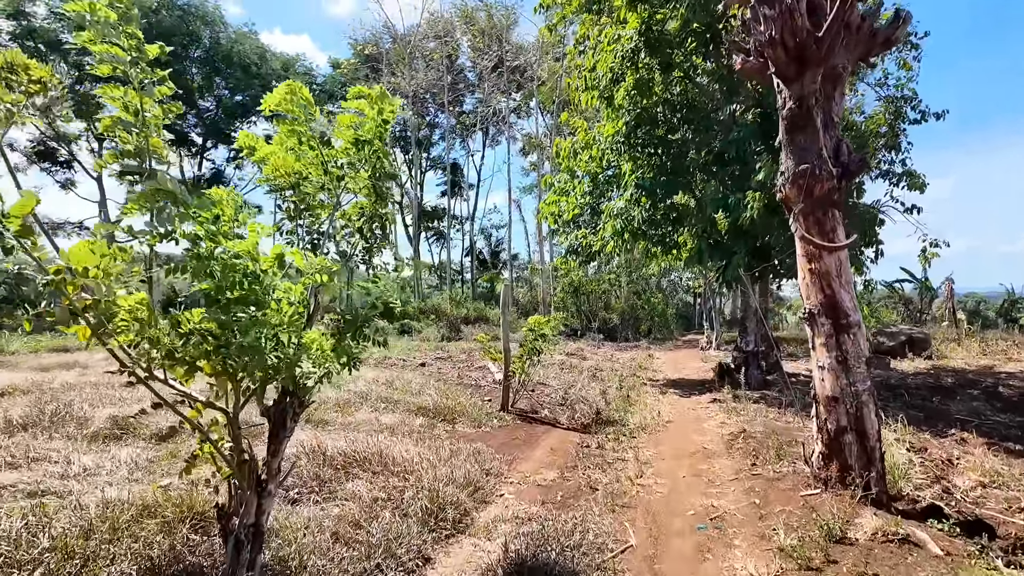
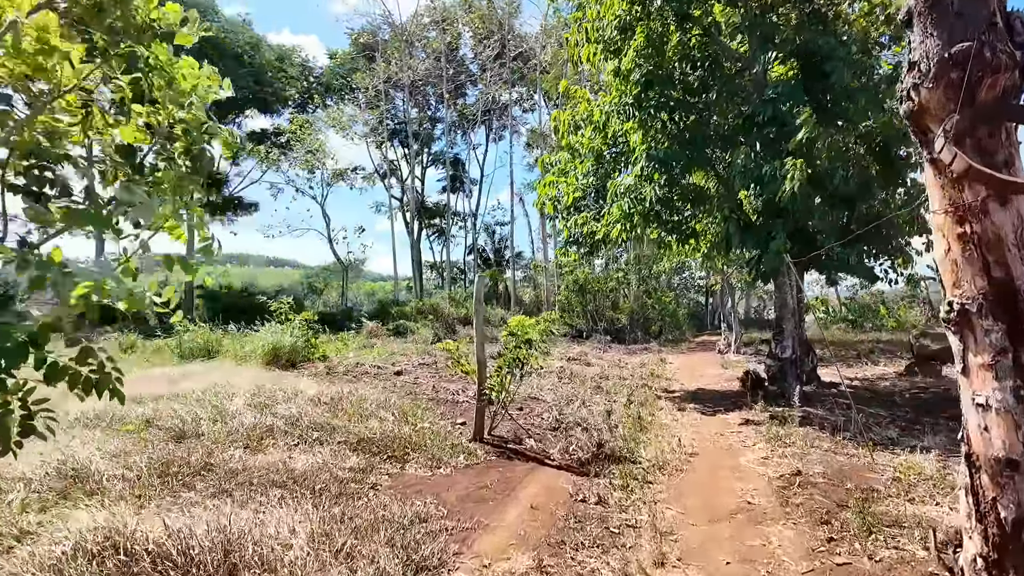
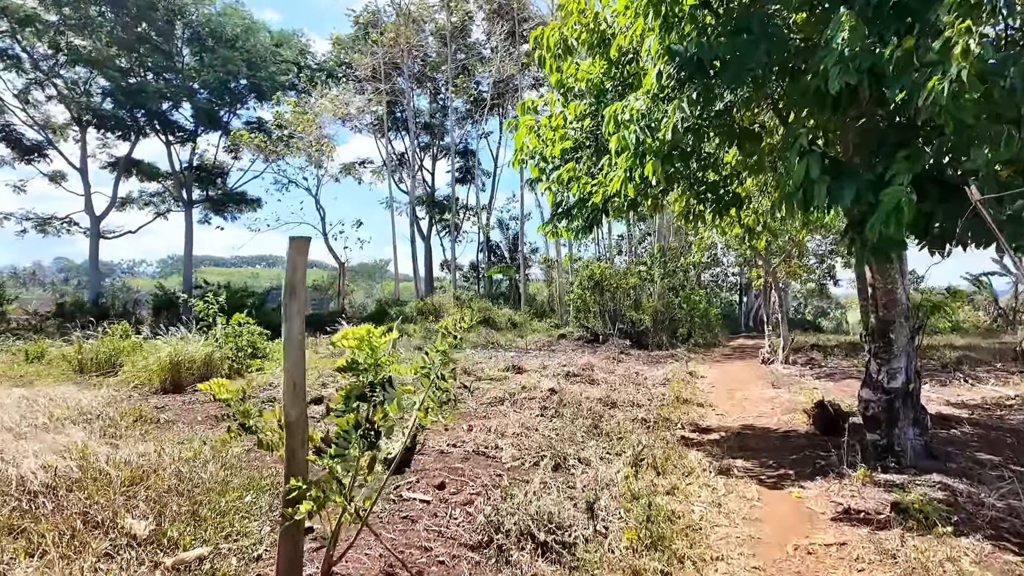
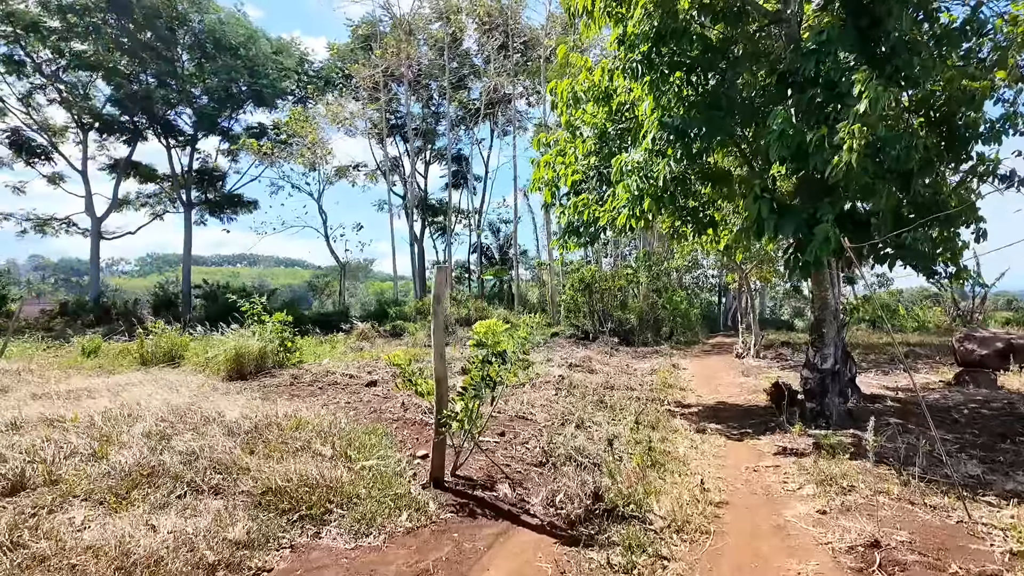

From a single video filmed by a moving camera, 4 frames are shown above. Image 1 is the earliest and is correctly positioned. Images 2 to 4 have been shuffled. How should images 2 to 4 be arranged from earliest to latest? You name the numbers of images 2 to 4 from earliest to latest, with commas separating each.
2, 4, 3
